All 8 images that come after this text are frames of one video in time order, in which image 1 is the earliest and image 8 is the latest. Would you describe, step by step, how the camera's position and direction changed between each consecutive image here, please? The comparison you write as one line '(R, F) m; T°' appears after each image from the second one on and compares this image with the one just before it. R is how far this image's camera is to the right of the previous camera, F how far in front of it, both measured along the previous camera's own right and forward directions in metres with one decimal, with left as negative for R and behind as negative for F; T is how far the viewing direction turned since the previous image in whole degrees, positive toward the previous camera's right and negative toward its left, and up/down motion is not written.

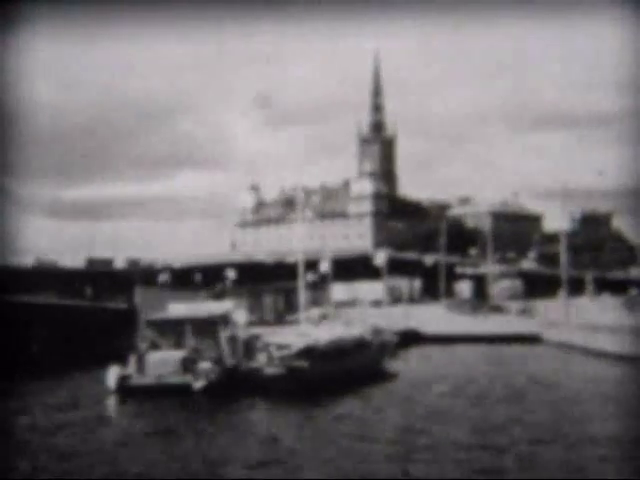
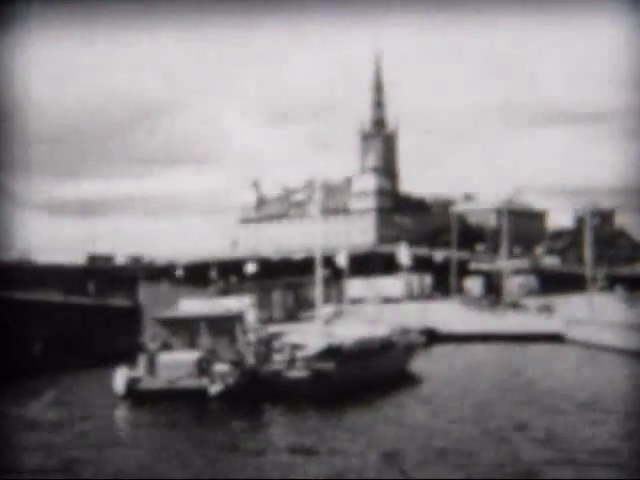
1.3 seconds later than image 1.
(-0.2, +0.5) m; 0°
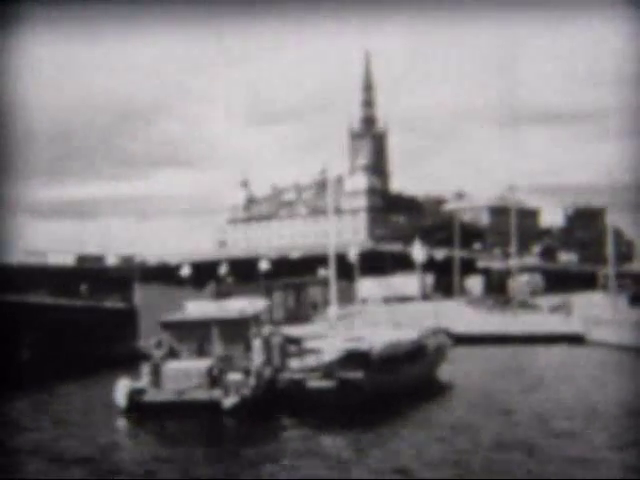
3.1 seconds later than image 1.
(-0.2, +0.6) m; +1°
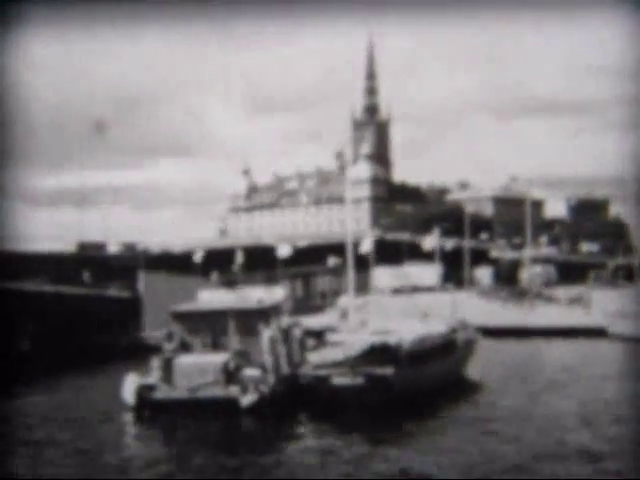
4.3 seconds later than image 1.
(-0.1, +0.4) m; 0°
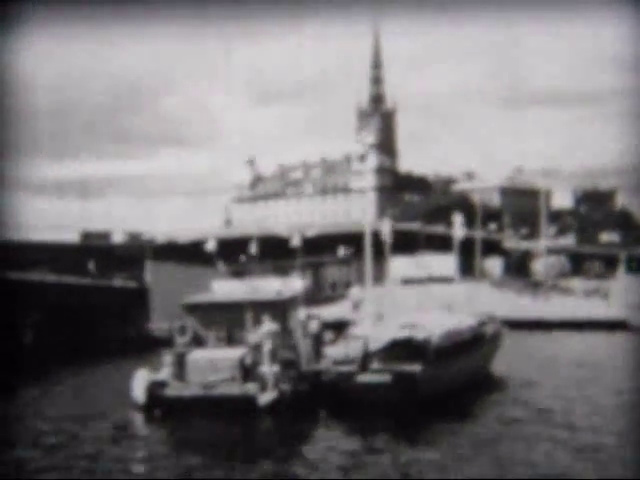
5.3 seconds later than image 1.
(-0.1, +0.3) m; 0°
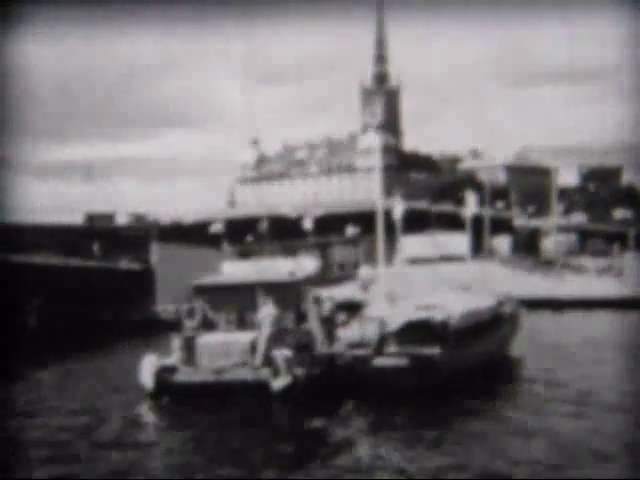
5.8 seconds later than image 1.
(0.0, +0.2) m; 0°
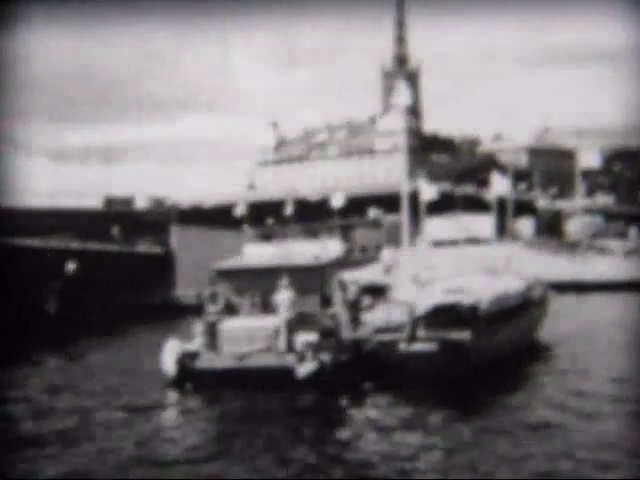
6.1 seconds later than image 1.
(0.0, +0.1) m; -1°
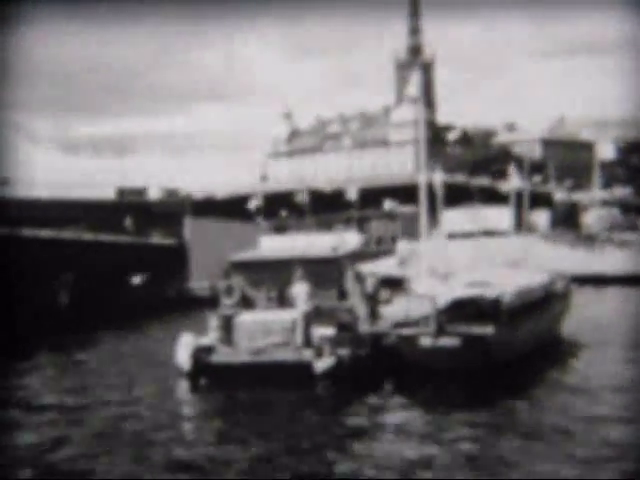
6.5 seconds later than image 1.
(0.0, +0.1) m; -1°
